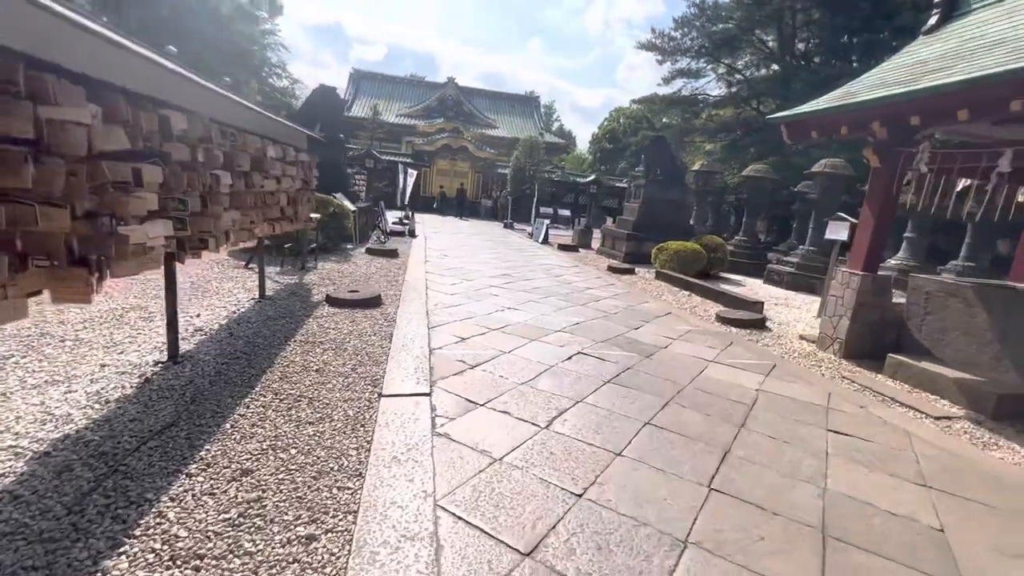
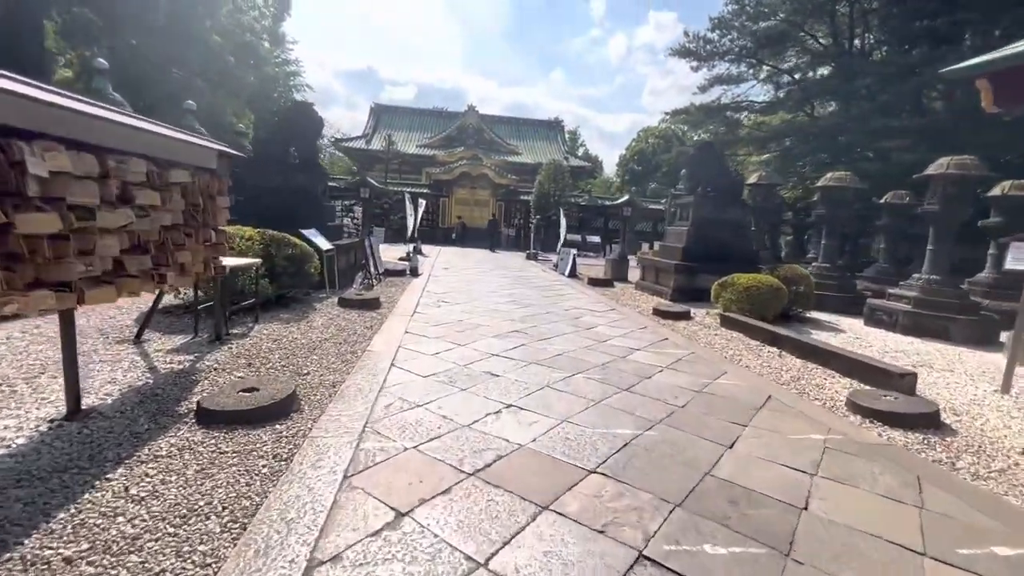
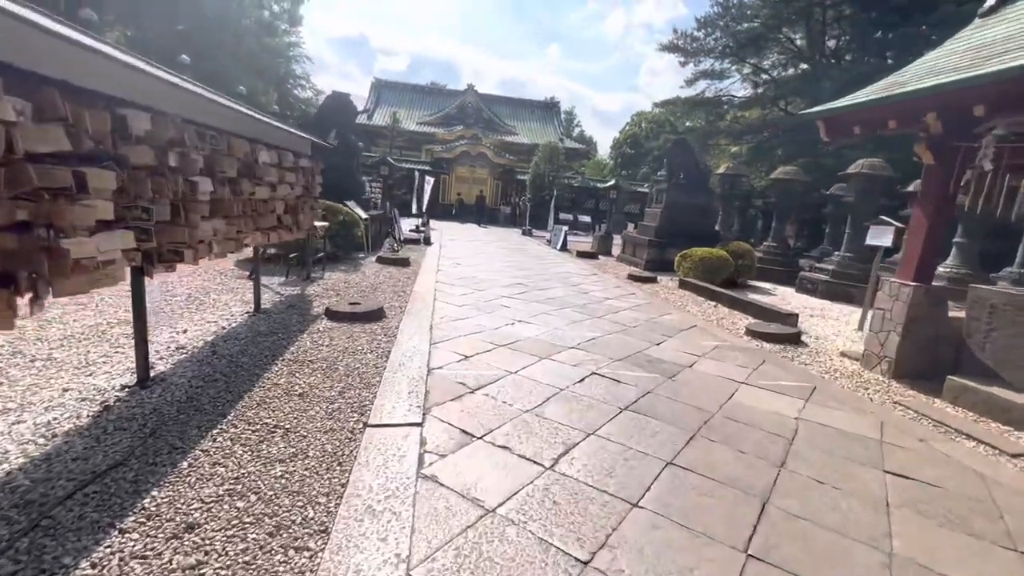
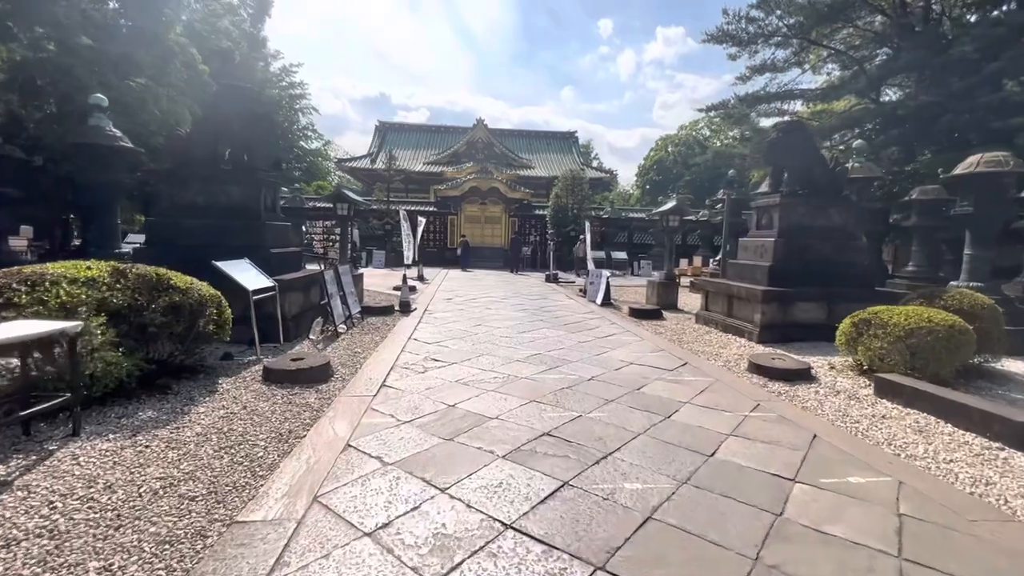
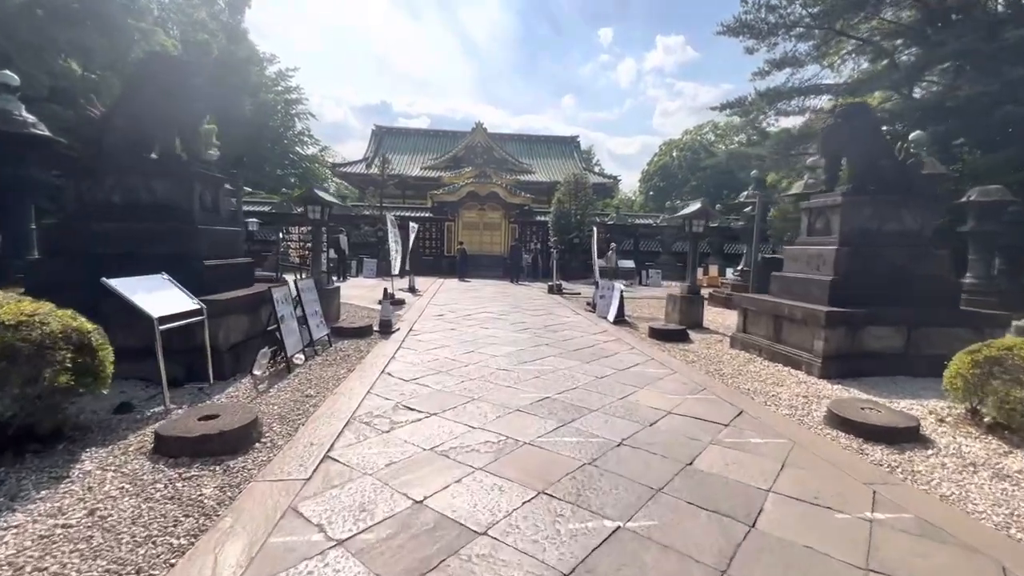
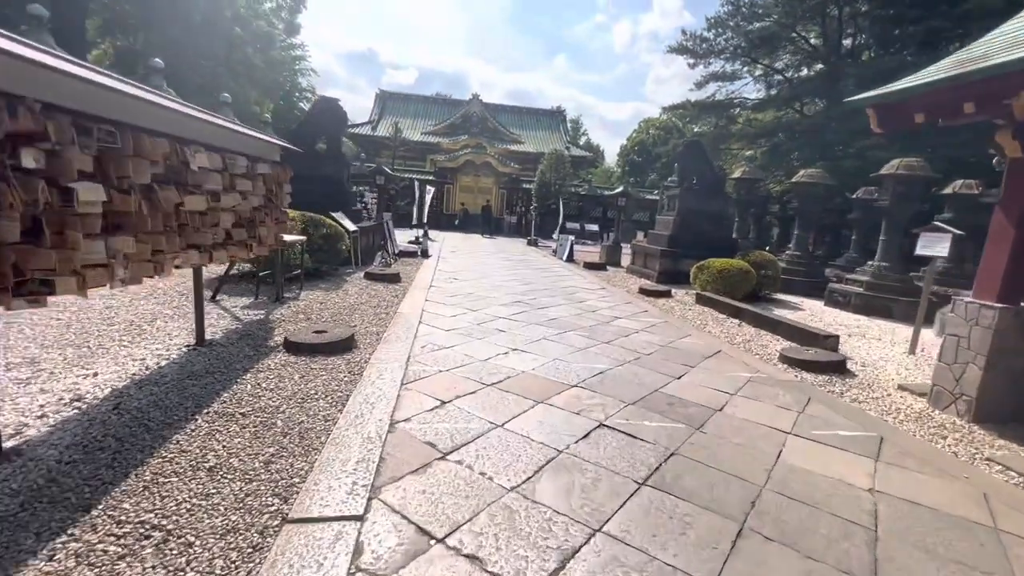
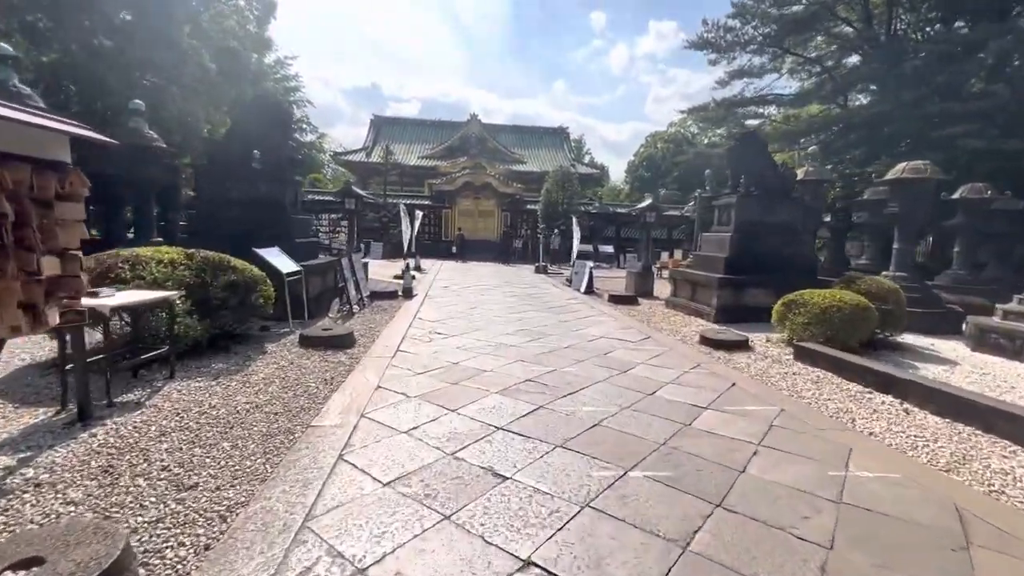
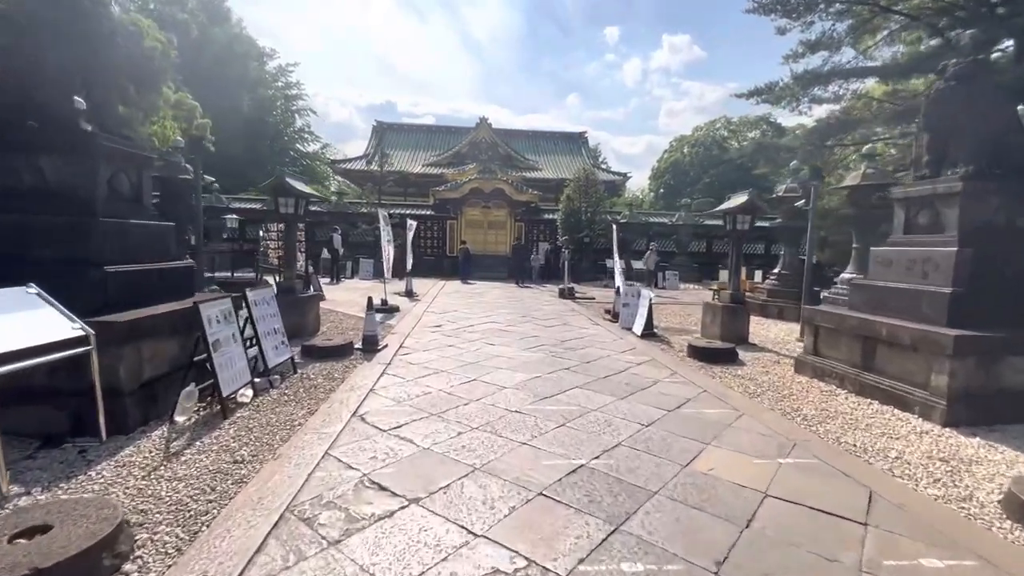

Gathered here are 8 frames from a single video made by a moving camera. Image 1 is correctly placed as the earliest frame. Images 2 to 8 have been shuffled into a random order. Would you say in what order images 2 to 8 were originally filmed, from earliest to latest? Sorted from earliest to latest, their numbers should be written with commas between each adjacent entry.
3, 6, 2, 7, 4, 5, 8
